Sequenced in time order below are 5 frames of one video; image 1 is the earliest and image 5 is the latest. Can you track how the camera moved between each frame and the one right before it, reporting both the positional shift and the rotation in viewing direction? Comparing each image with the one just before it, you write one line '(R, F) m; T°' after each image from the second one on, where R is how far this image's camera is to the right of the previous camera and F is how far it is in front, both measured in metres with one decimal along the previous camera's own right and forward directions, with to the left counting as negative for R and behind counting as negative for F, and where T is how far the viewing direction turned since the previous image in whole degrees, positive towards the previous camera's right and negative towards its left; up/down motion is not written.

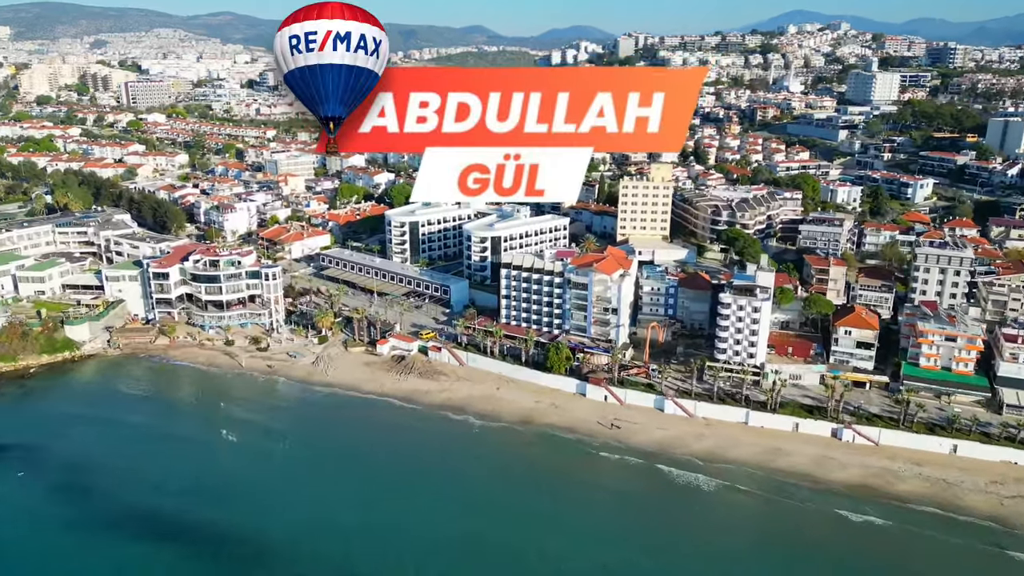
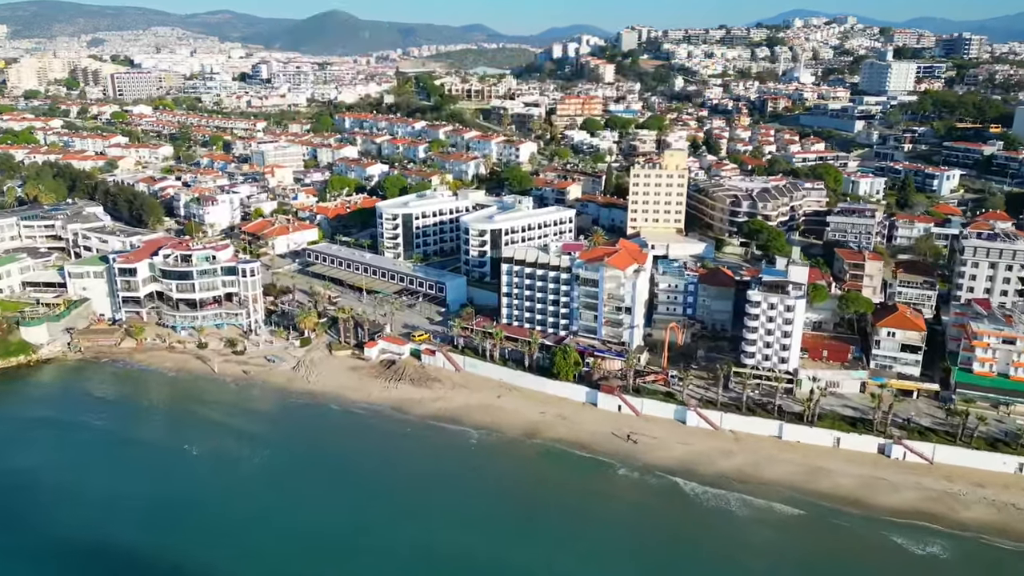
(-0.2, +4.5) m; 0°
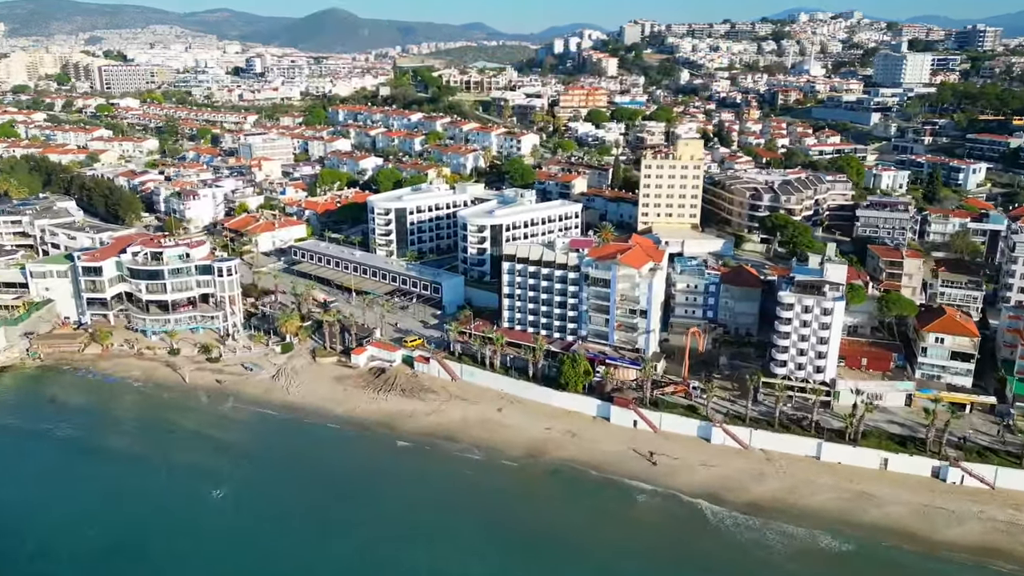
(-0.2, +3.9) m; 0°
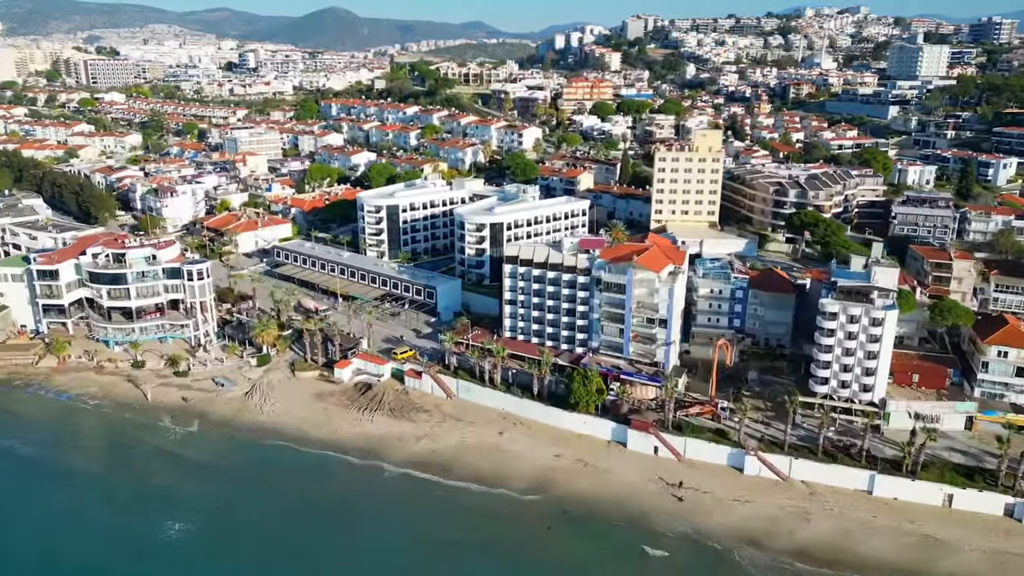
(-0.1, +4.1) m; 0°
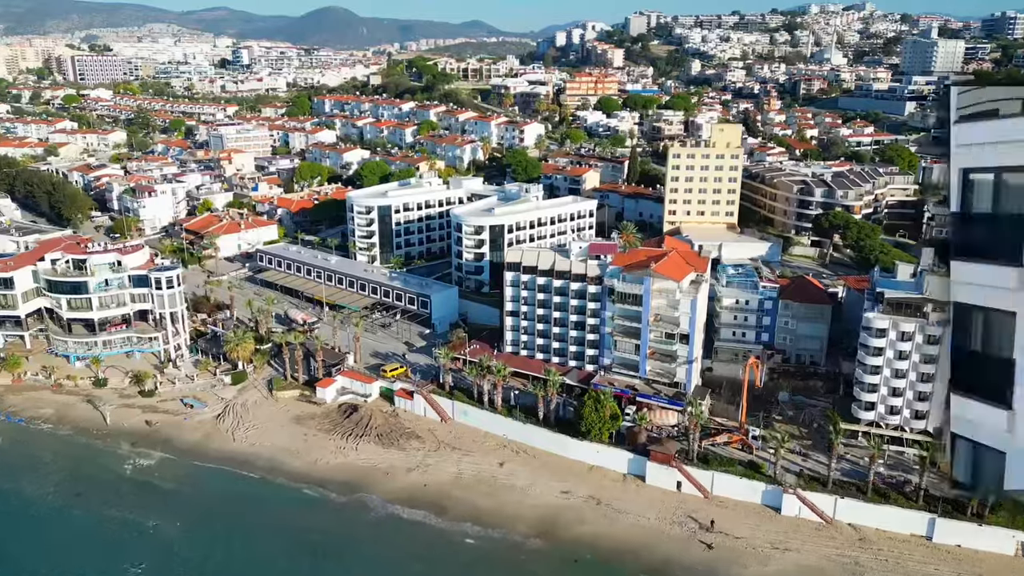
(-0.1, +3.5) m; 0°
